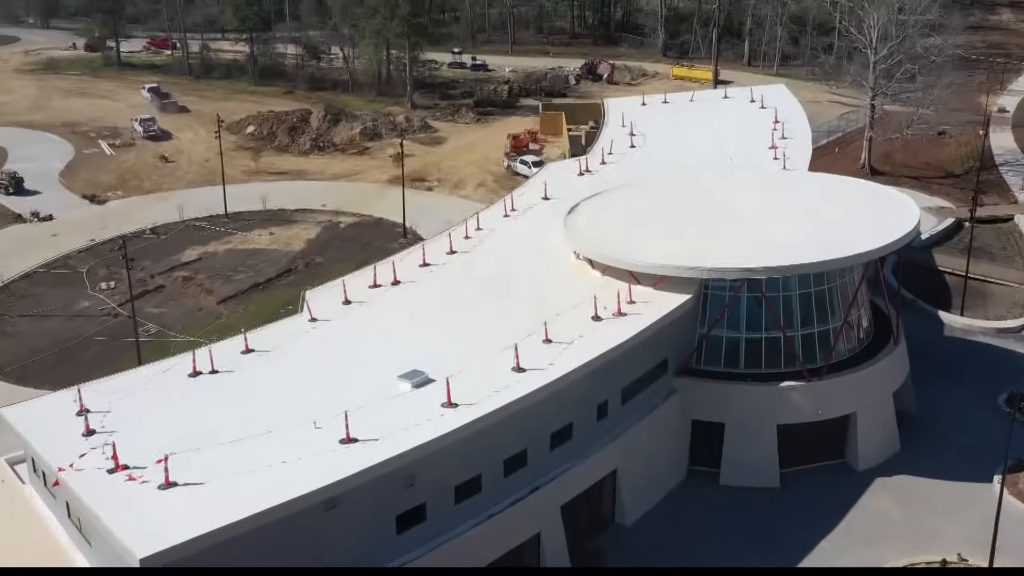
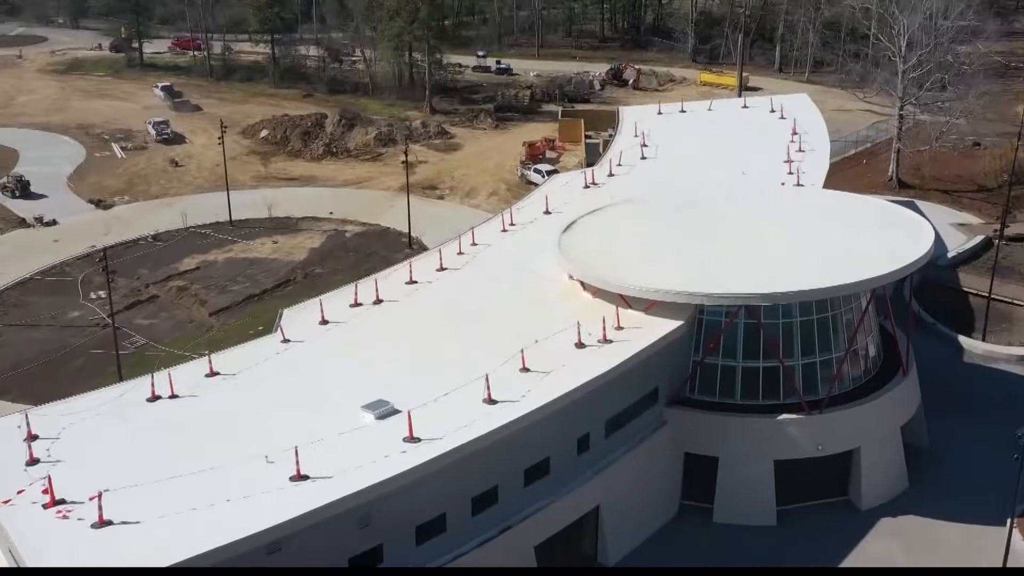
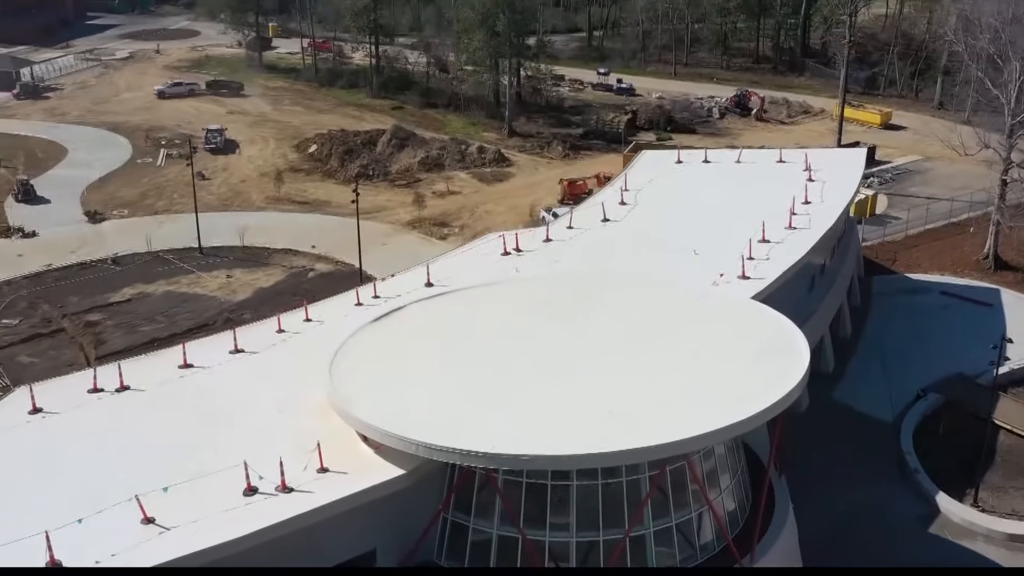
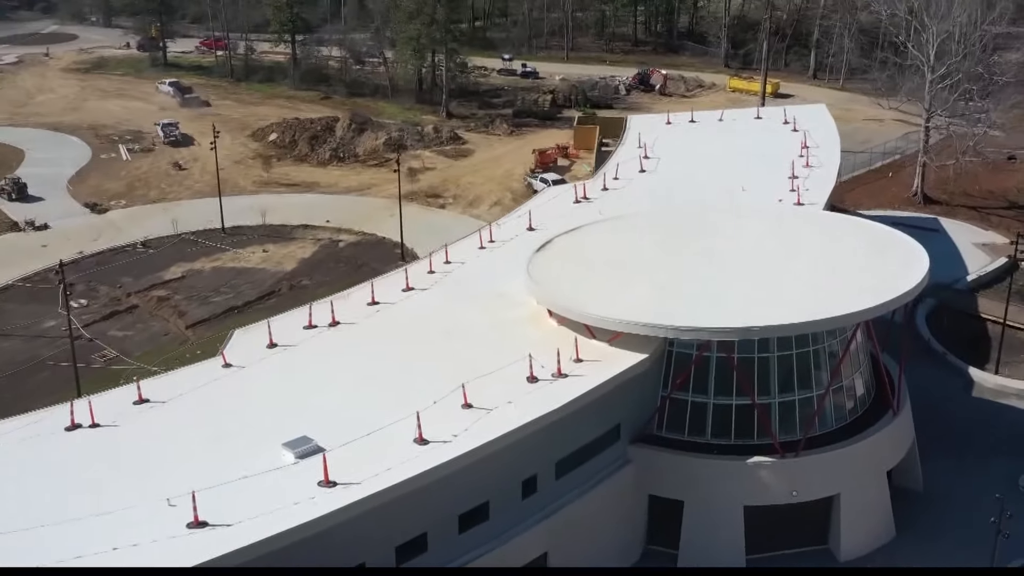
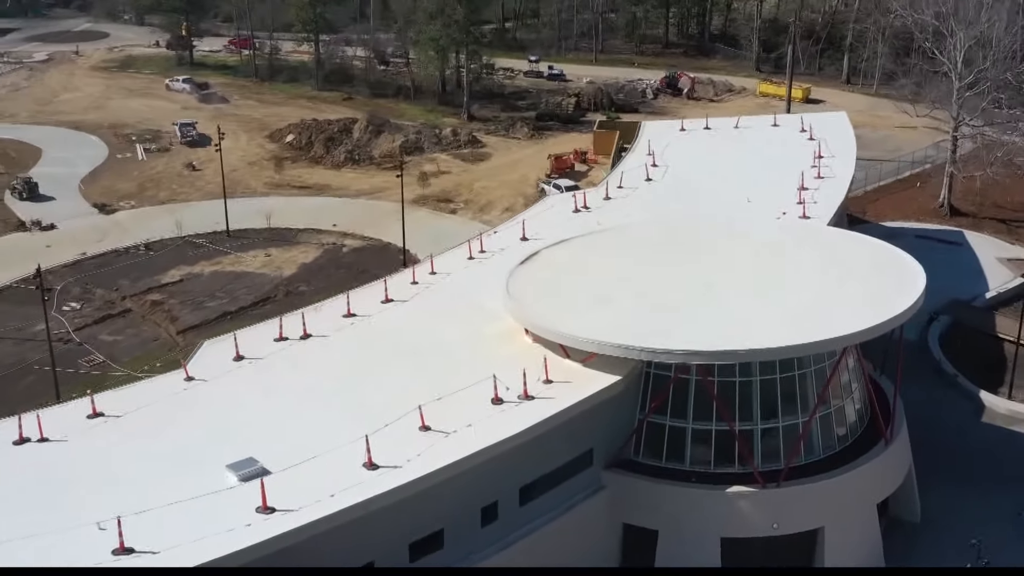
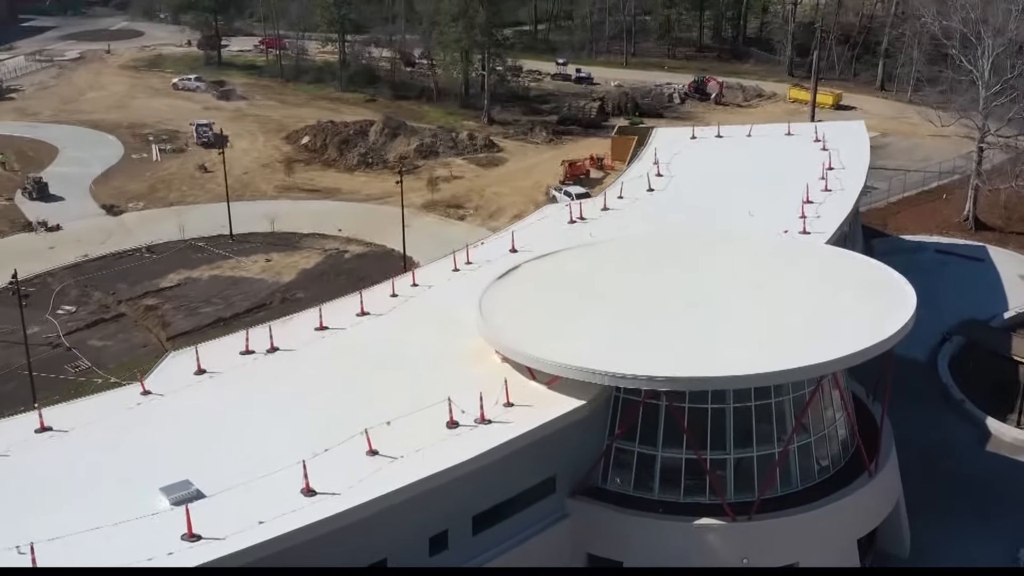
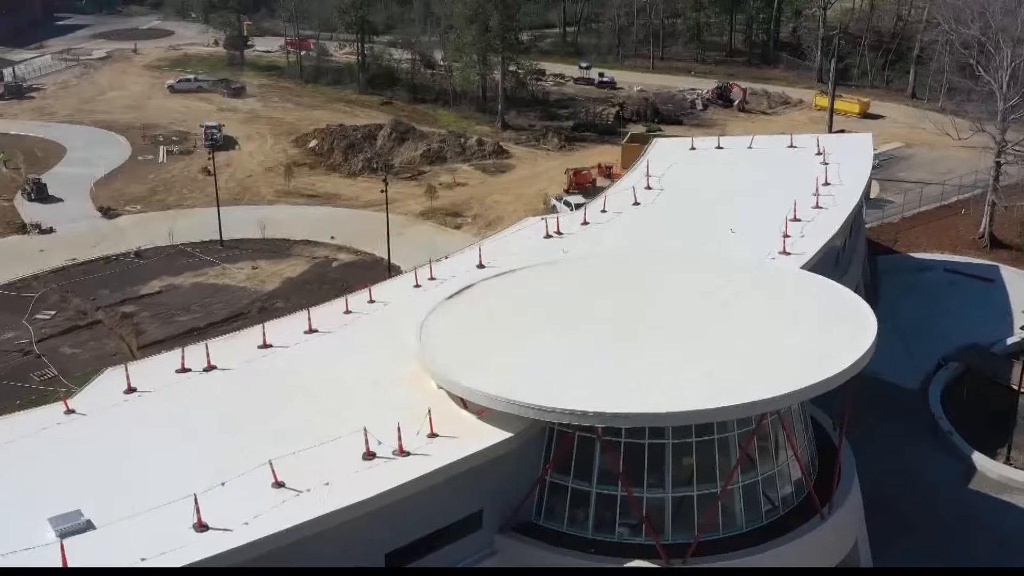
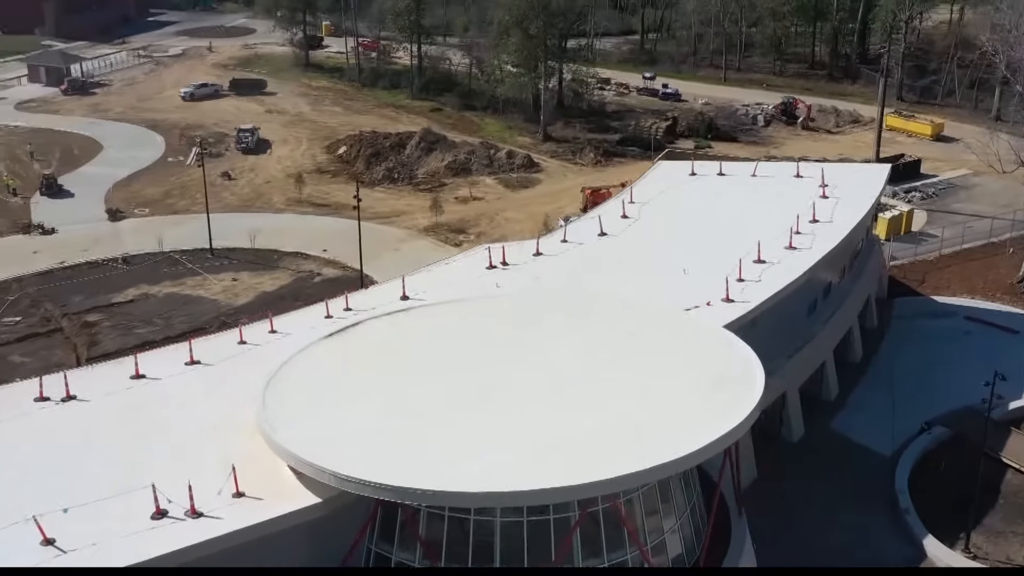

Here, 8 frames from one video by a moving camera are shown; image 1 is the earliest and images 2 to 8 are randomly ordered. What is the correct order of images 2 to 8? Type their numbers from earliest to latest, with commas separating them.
2, 4, 5, 6, 7, 3, 8
